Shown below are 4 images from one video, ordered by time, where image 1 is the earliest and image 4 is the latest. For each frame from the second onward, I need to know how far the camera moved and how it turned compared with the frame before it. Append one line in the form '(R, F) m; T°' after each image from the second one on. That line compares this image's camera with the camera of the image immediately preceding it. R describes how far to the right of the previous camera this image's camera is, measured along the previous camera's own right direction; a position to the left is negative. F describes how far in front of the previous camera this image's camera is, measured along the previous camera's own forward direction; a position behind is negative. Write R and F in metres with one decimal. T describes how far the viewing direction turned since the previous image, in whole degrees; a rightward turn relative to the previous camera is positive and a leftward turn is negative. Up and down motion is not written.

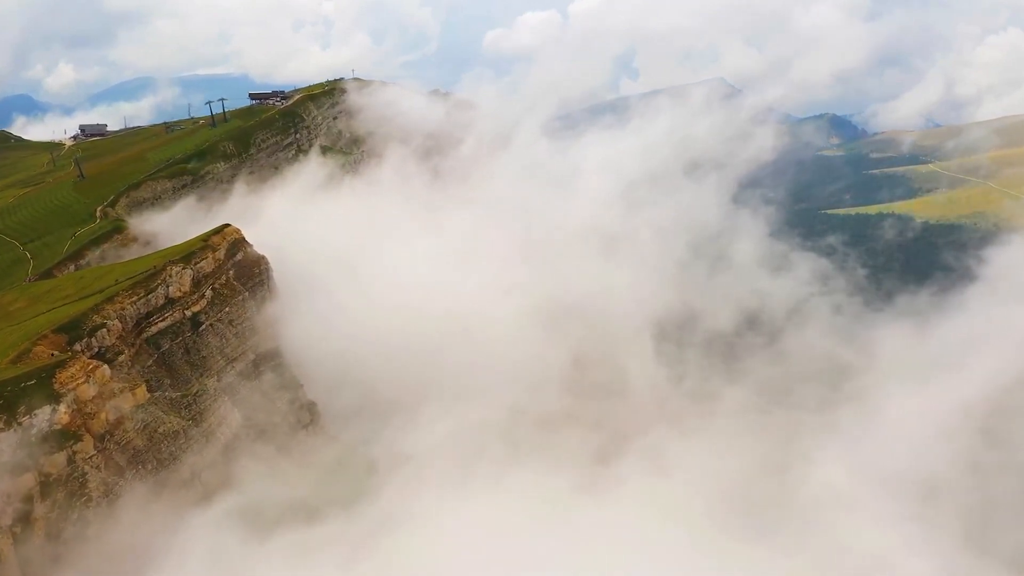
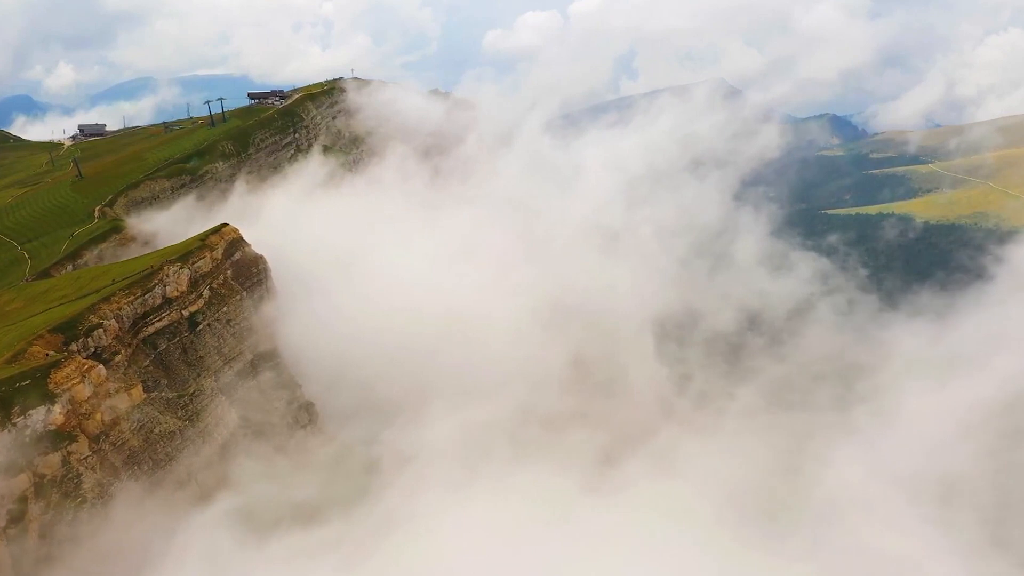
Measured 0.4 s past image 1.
(+0.1, +0.3) m; 0°
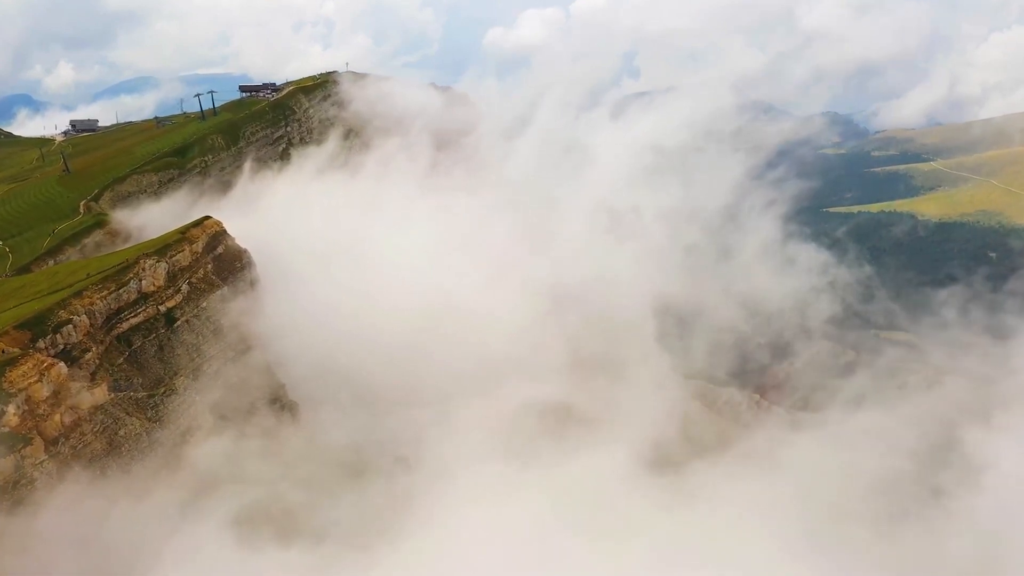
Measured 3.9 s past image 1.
(+0.8, +3.0) m; 0°
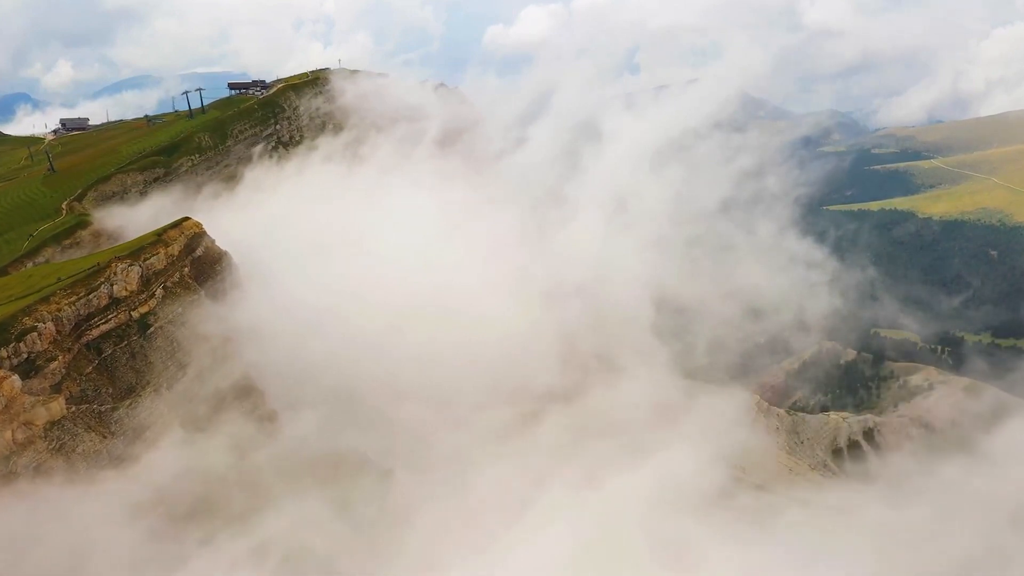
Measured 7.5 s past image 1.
(+1.2, +2.5) m; 0°
